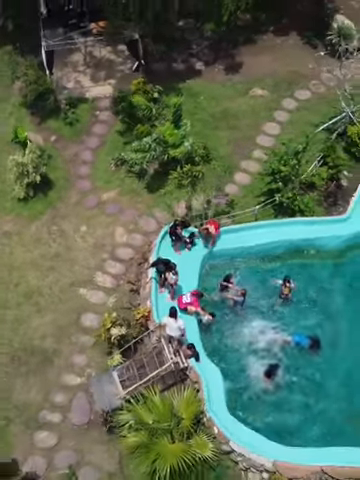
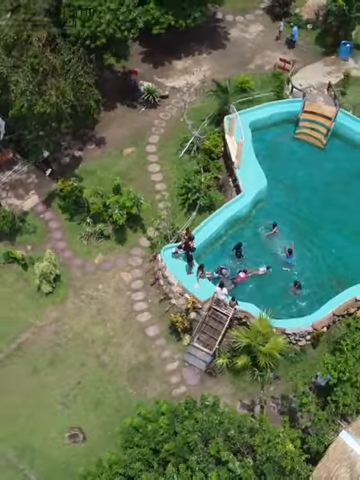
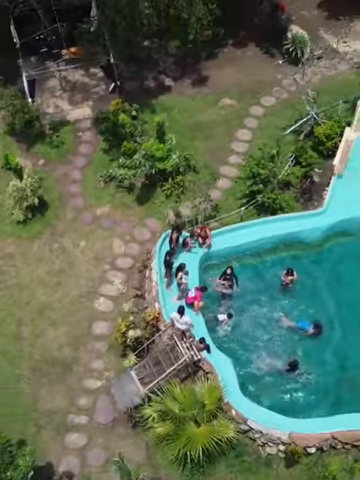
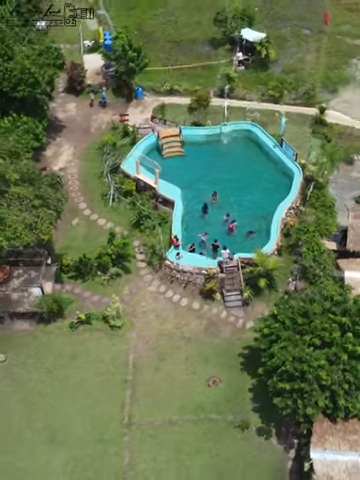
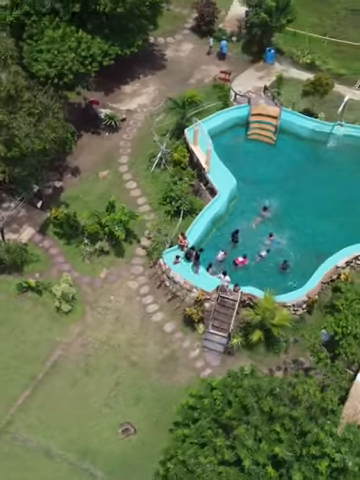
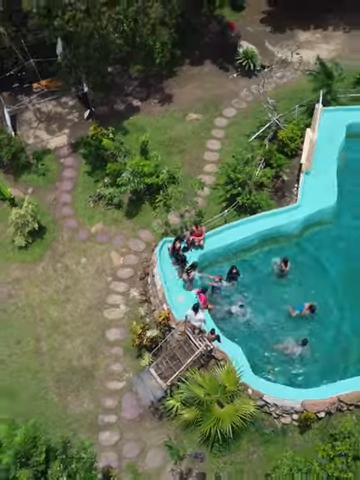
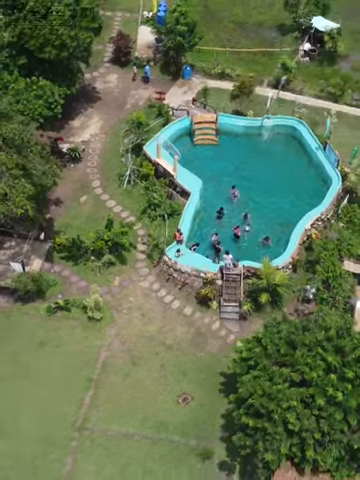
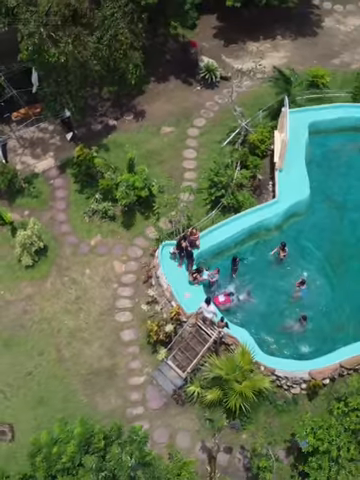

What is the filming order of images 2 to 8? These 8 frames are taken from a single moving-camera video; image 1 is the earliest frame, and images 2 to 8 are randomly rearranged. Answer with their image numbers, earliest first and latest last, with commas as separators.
3, 6, 8, 2, 5, 7, 4
